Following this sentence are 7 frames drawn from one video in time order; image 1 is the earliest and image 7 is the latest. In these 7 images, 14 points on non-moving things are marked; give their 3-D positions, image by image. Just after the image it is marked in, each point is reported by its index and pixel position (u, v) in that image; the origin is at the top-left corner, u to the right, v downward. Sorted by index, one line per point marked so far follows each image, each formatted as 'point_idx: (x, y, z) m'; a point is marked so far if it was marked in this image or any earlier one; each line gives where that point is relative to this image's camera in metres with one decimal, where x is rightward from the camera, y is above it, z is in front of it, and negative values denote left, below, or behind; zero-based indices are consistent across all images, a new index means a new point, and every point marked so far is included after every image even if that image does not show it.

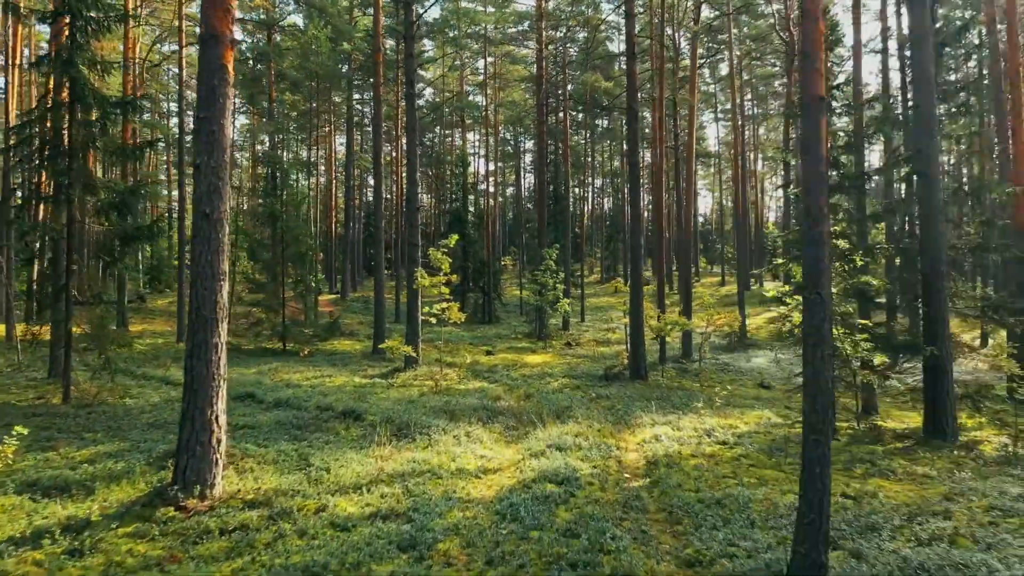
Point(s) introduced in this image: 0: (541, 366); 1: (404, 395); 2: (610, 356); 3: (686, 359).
0: (+0.6, -1.6, +16.9) m
1: (-1.4, -1.4, +10.9) m
2: (+2.2, -1.6, +19.2) m
3: (+3.8, -1.6, +18.2) m
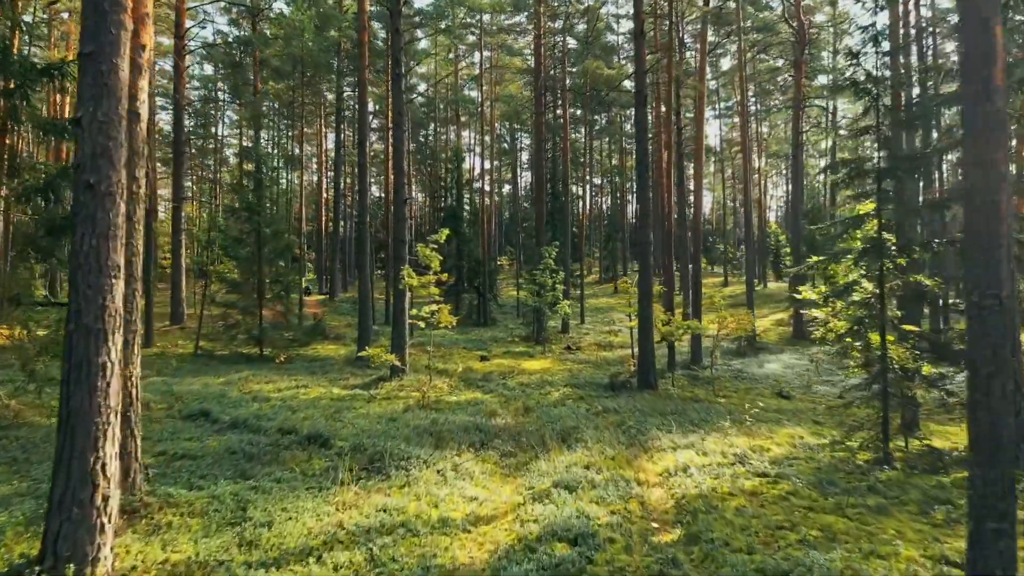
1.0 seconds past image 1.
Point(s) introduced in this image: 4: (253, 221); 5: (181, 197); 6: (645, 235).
0: (+0.5, -1.6, +15.6) m
1: (-1.5, -1.4, +9.6) m
2: (+2.2, -1.6, +17.9) m
3: (+3.7, -1.6, +16.9) m
4: (-4.8, +1.3, +15.5) m
5: (-7.8, +2.1, +19.7) m
6: (+2.2, +0.8, +13.5) m
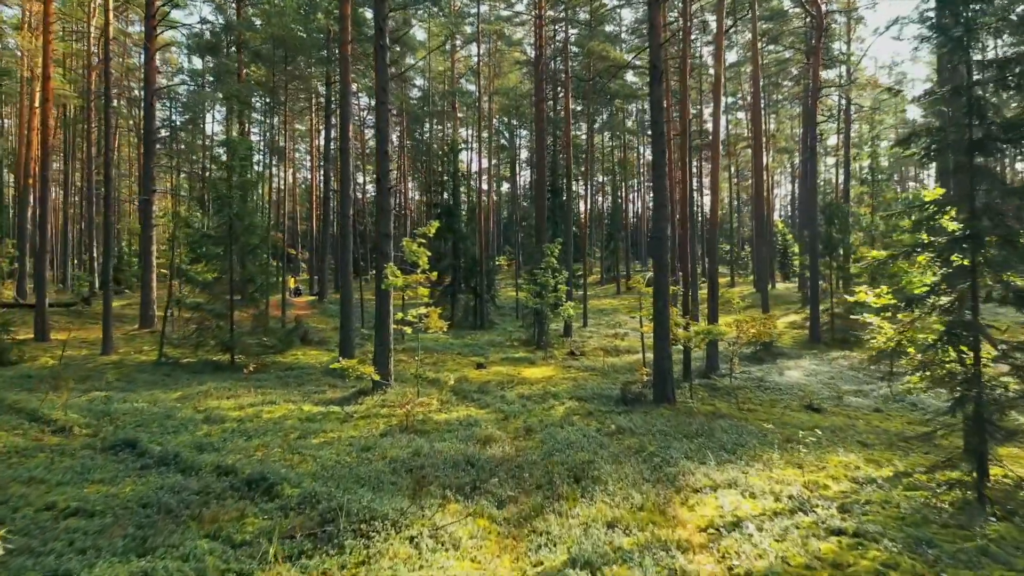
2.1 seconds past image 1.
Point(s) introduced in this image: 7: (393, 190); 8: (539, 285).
0: (+0.5, -1.6, +14.1) m
1: (-1.5, -1.4, +8.0) m
2: (+2.2, -1.6, +16.4) m
3: (+3.7, -1.6, +15.4) m
4: (-4.8, +1.3, +14.0) m
5: (-7.8, +2.1, +18.2) m
6: (+2.2, +0.8, +12.0) m
7: (-1.7, +1.4, +11.6) m
8: (+0.7, +0.1, +19.5) m
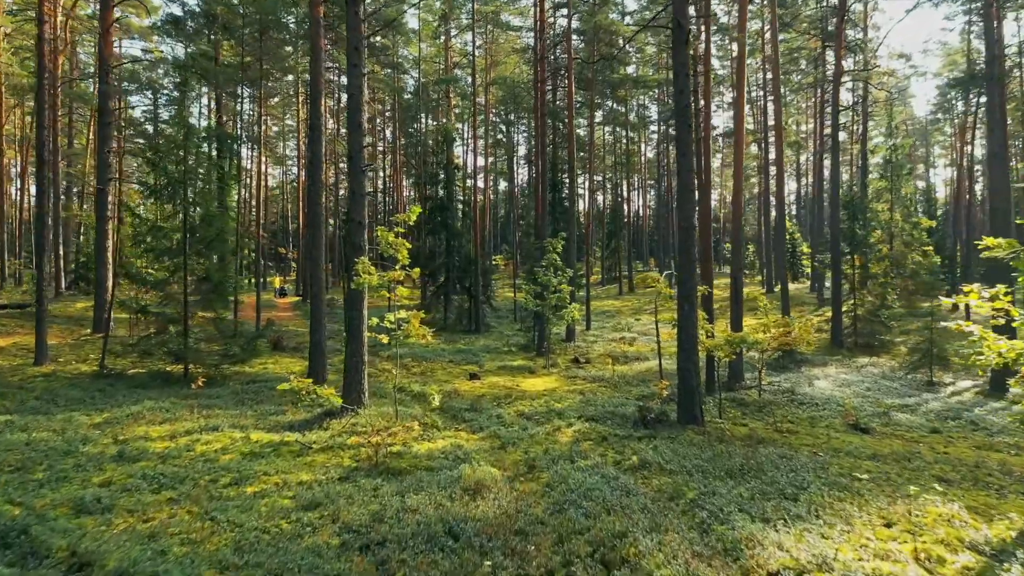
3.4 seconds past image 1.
0: (+0.5, -1.6, +12.2) m
1: (-1.5, -1.4, +6.1) m
2: (+2.1, -1.6, +14.5) m
3: (+3.7, -1.6, +13.5) m
4: (-4.9, +1.3, +12.1) m
5: (-7.8, +2.1, +16.3) m
6: (+2.1, +0.8, +10.1) m
7: (-1.7, +1.4, +9.7) m
8: (+0.6, +0.1, +17.6) m
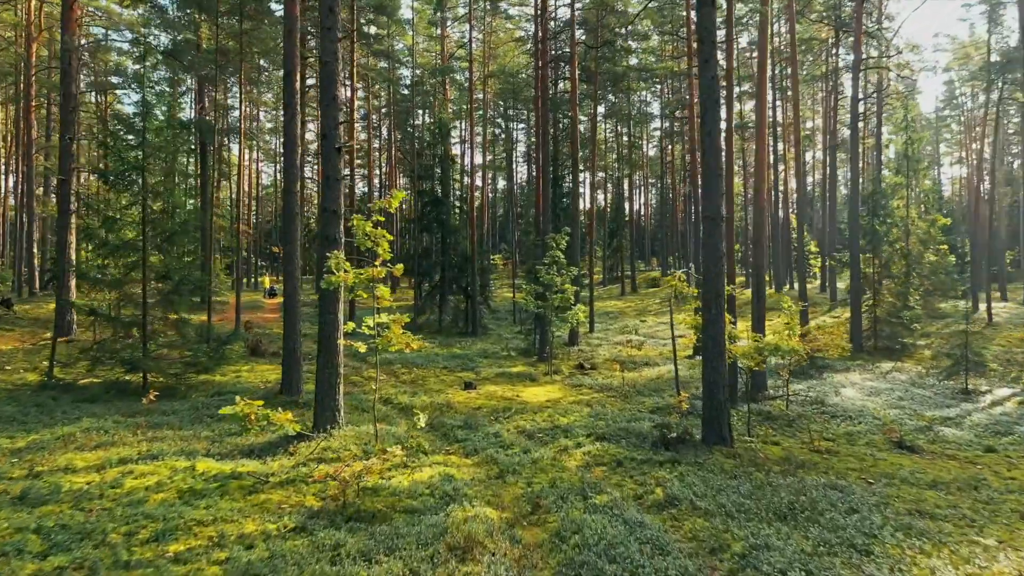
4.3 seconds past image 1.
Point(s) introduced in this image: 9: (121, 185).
0: (+0.5, -1.6, +10.9) m
1: (-1.5, -1.4, +4.8) m
2: (+2.1, -1.6, +13.1) m
3: (+3.6, -1.6, +12.2) m
4: (-4.9, +1.3, +10.7) m
5: (-7.9, +2.1, +14.9) m
6: (+2.1, +0.8, +8.8) m
7: (-1.7, +1.4, +8.4) m
8: (+0.6, +0.1, +16.3) m
9: (-5.0, +1.3, +10.7) m
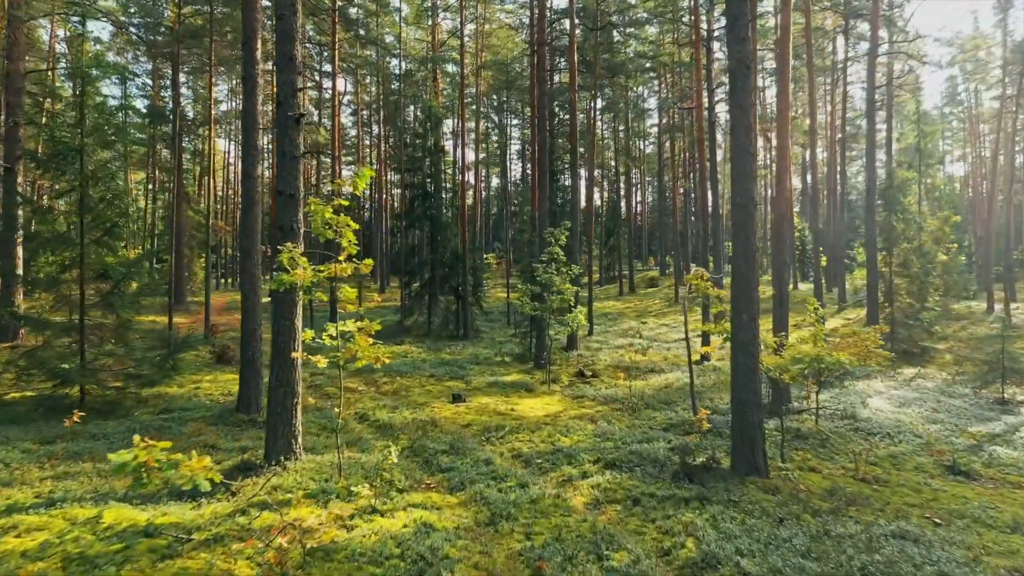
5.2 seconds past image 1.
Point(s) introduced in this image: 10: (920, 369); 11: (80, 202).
0: (+0.4, -1.6, +9.5) m
1: (-1.5, -1.4, +3.4) m
2: (+2.0, -1.6, +11.8) m
3: (+3.6, -1.6, +10.8) m
4: (-4.9, +1.3, +9.3) m
5: (-8.0, +2.1, +13.5) m
6: (+2.1, +0.8, +7.4) m
7: (-1.7, +1.4, +7.0) m
8: (+0.5, +0.1, +14.9) m
9: (-5.1, +1.3, +9.3) m
10: (+8.7, -1.7, +17.8) m
11: (-4.9, +1.0, +9.5) m
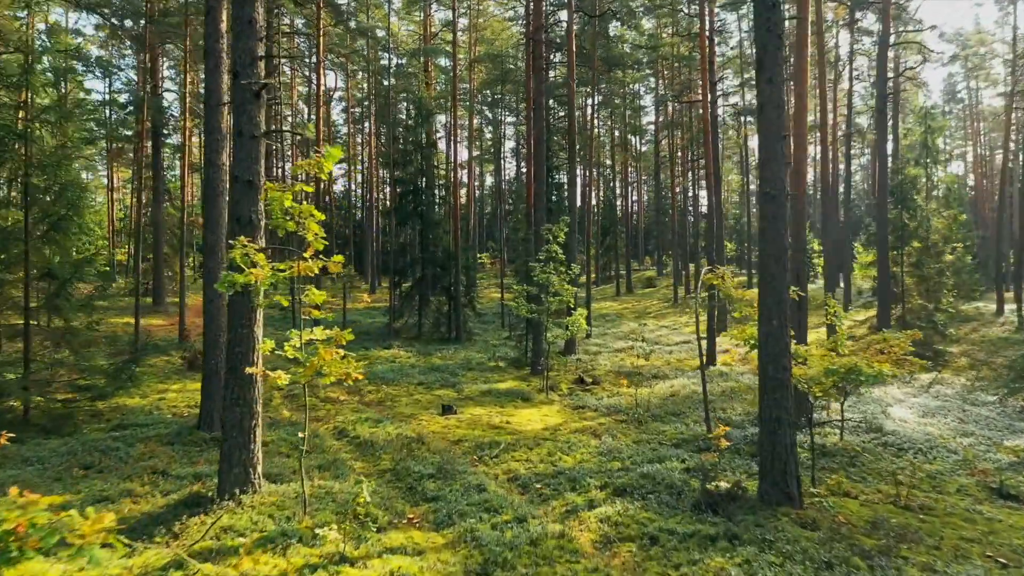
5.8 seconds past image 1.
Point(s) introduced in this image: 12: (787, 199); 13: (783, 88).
0: (+0.3, -1.6, +8.5) m
1: (-1.5, -1.4, +2.4) m
2: (+2.0, -1.6, +10.8) m
3: (+3.5, -1.6, +9.9) m
4: (-5.0, +1.3, +8.3) m
5: (-8.0, +2.1, +12.5) m
6: (+2.1, +0.8, +6.4) m
7: (-1.8, +1.4, +6.0) m
8: (+0.4, +0.1, +13.9) m
9: (-5.1, +1.3, +8.3) m
10: (+8.6, -1.7, +16.9) m
11: (-4.9, +1.0, +8.5) m
12: (+2.1, +0.7, +6.5) m
13: (+2.1, +1.5, +6.4) m
